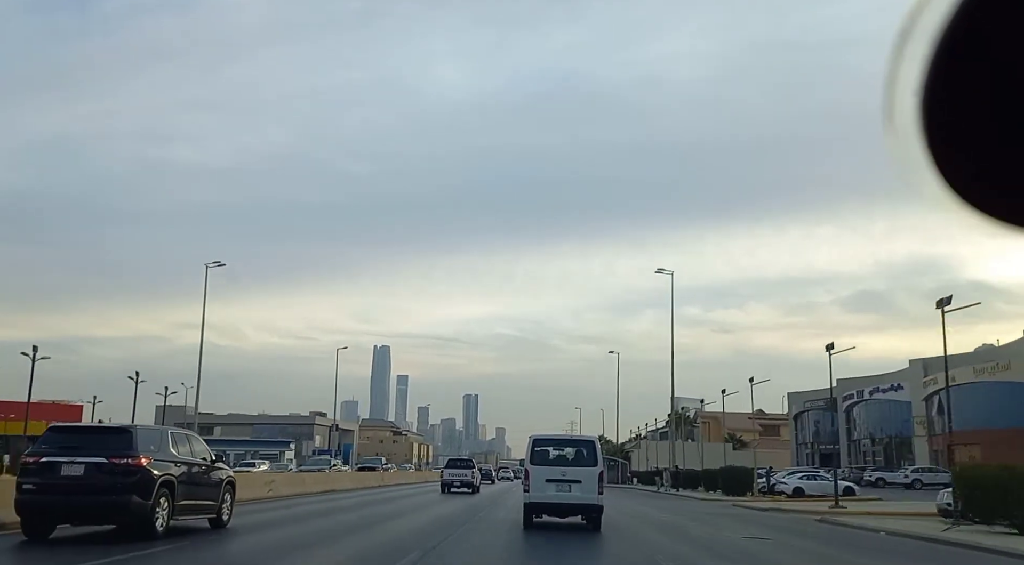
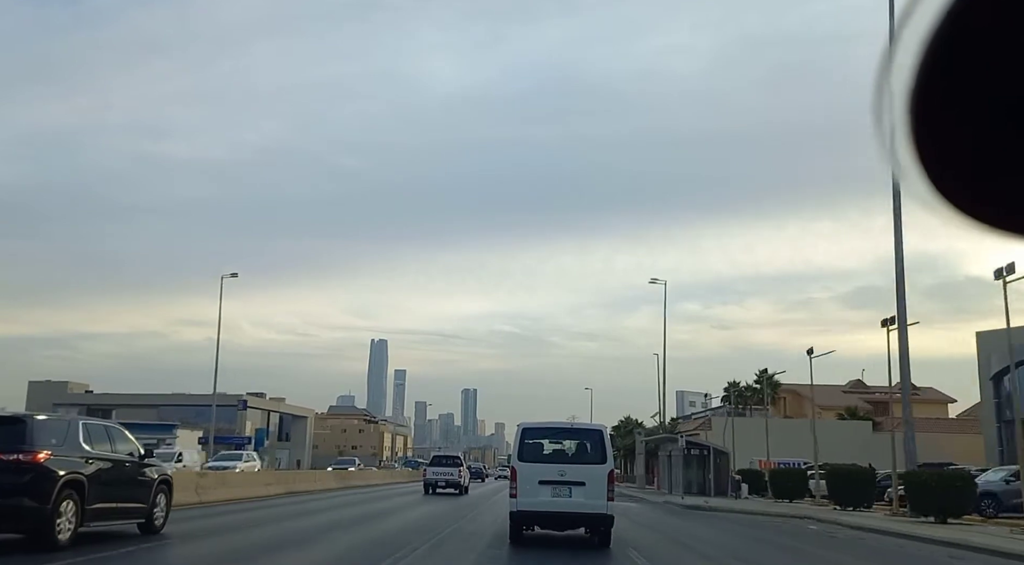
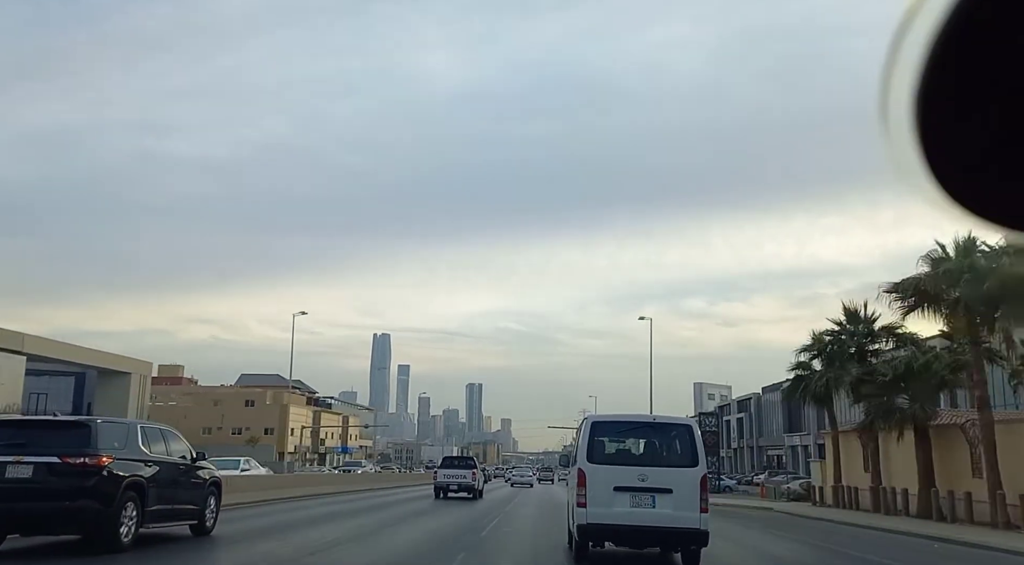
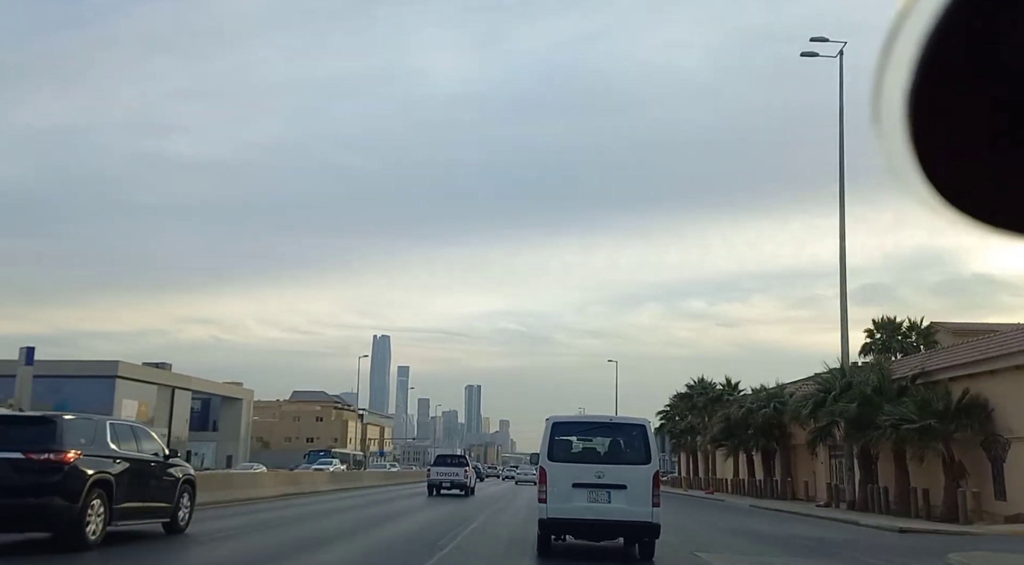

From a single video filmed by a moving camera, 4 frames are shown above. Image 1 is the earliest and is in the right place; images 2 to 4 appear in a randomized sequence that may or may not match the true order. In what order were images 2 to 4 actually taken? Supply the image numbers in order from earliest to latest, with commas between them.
2, 4, 3
